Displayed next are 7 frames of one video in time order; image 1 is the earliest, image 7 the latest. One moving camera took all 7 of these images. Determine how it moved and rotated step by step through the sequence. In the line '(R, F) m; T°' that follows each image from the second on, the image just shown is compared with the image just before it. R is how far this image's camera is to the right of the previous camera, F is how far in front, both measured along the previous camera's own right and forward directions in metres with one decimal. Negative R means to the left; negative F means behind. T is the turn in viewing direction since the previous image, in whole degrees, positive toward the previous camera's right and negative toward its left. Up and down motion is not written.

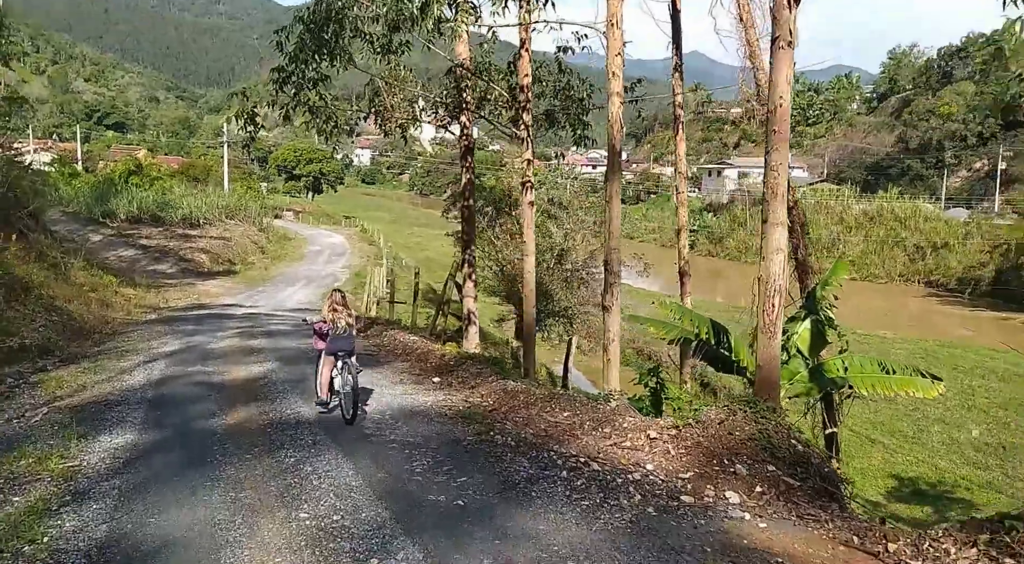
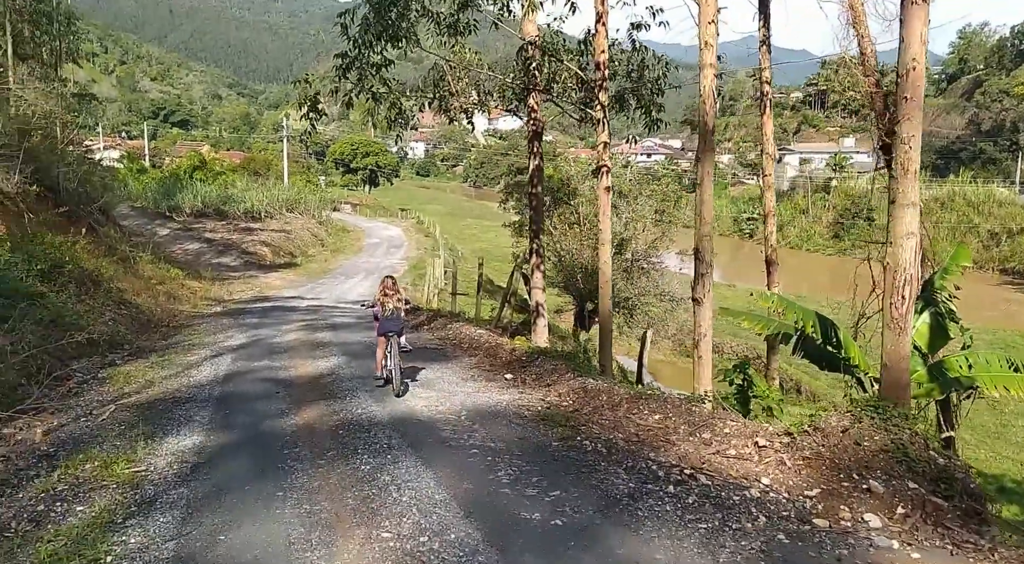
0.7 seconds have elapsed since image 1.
(-0.3, +0.5) m; -4°
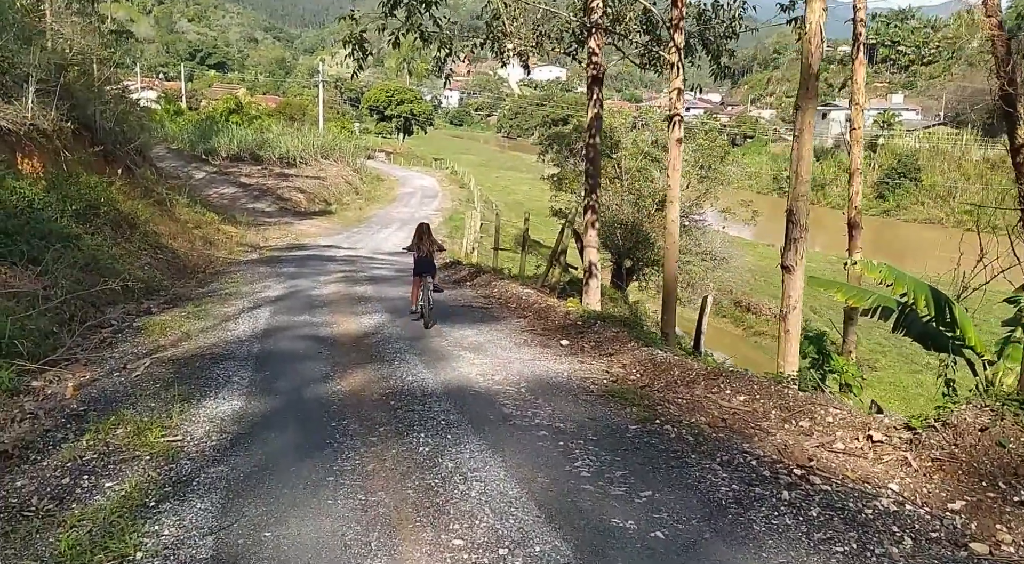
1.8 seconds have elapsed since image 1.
(-0.3, +0.7) m; -2°
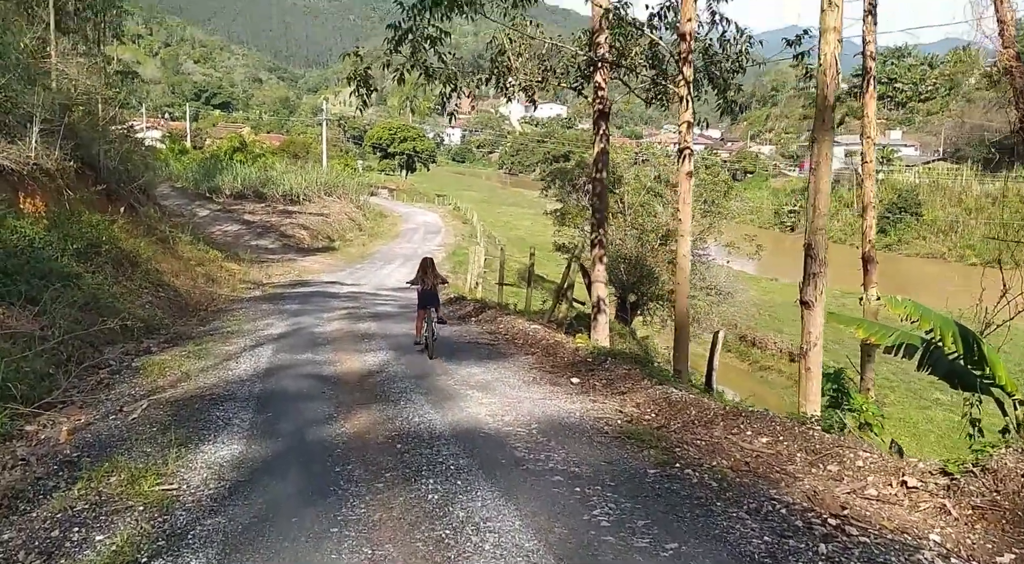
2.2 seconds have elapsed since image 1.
(-0.1, +0.2) m; 0°
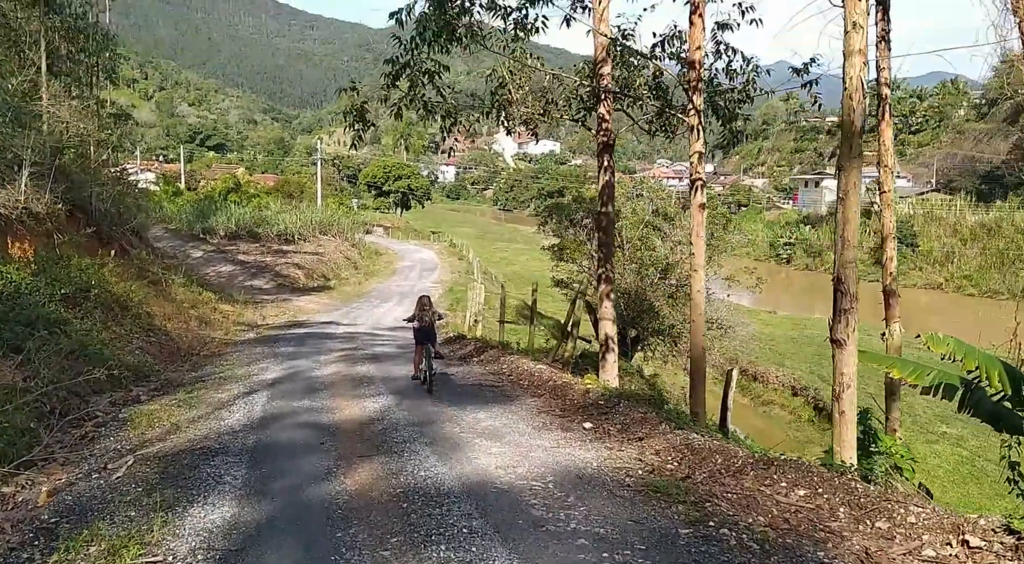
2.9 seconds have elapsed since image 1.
(-0.1, +0.4) m; 0°
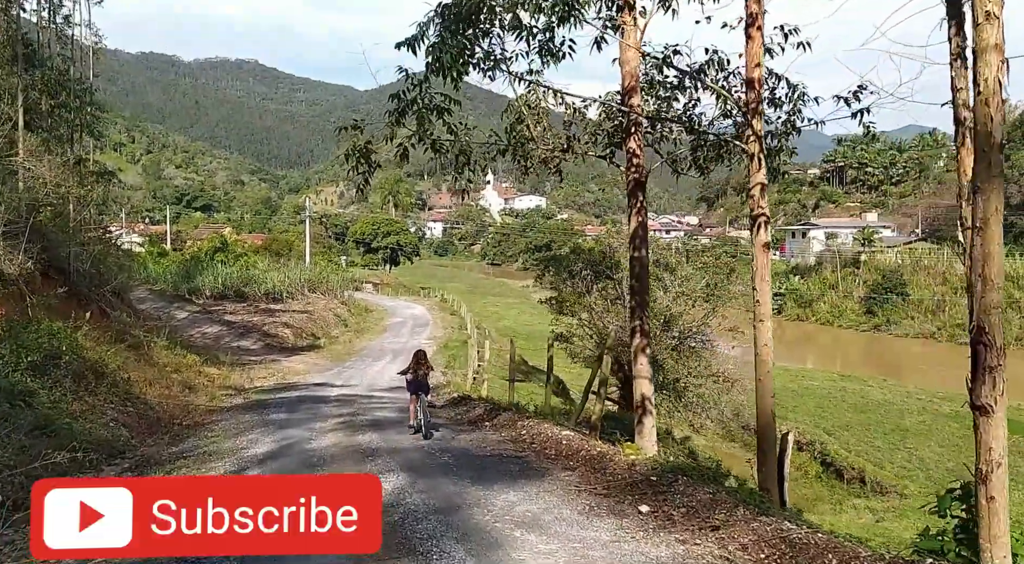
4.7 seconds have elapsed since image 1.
(-0.4, +1.2) m; +1°
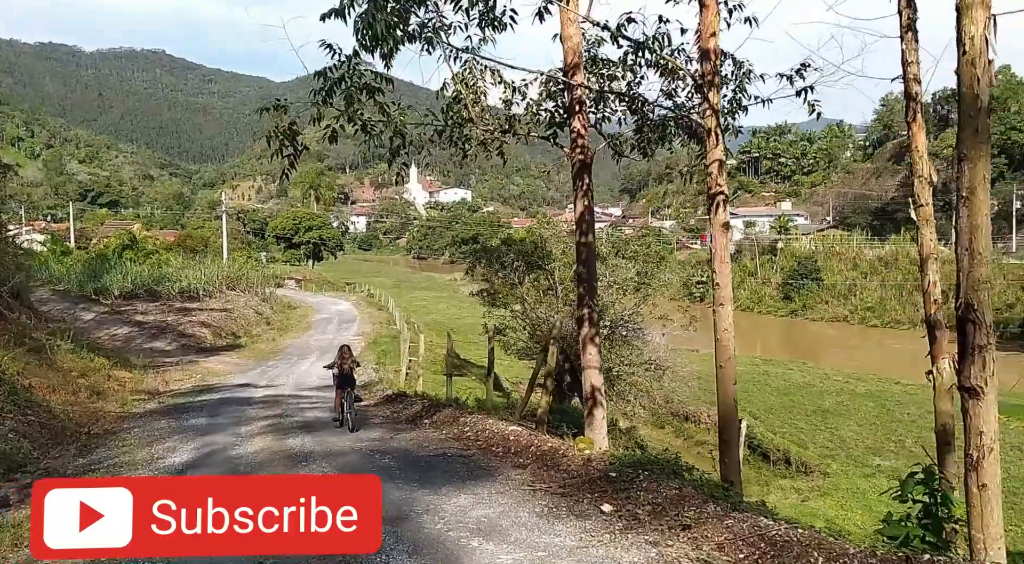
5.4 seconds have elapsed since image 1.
(-0.2, +0.6) m; +5°
